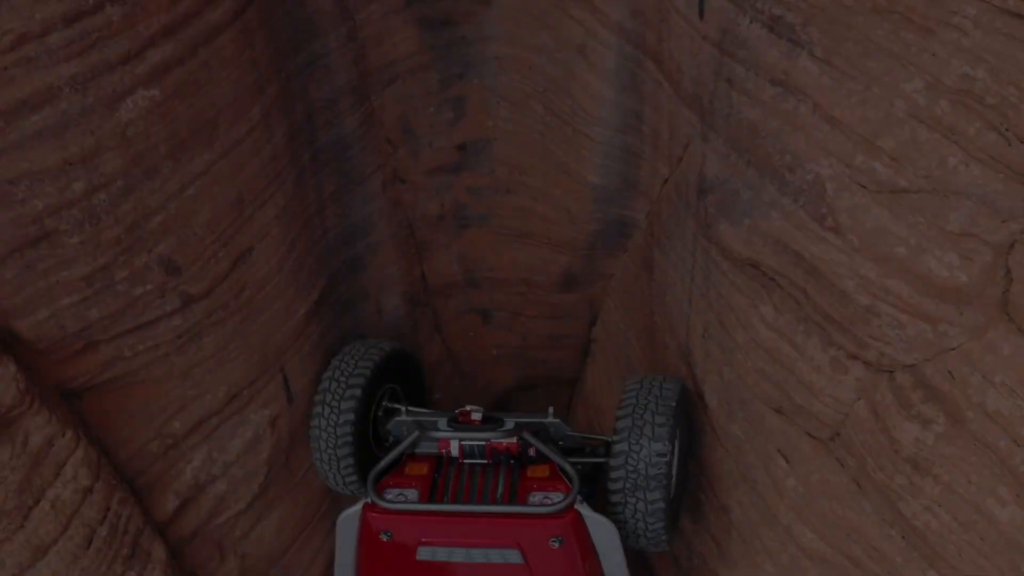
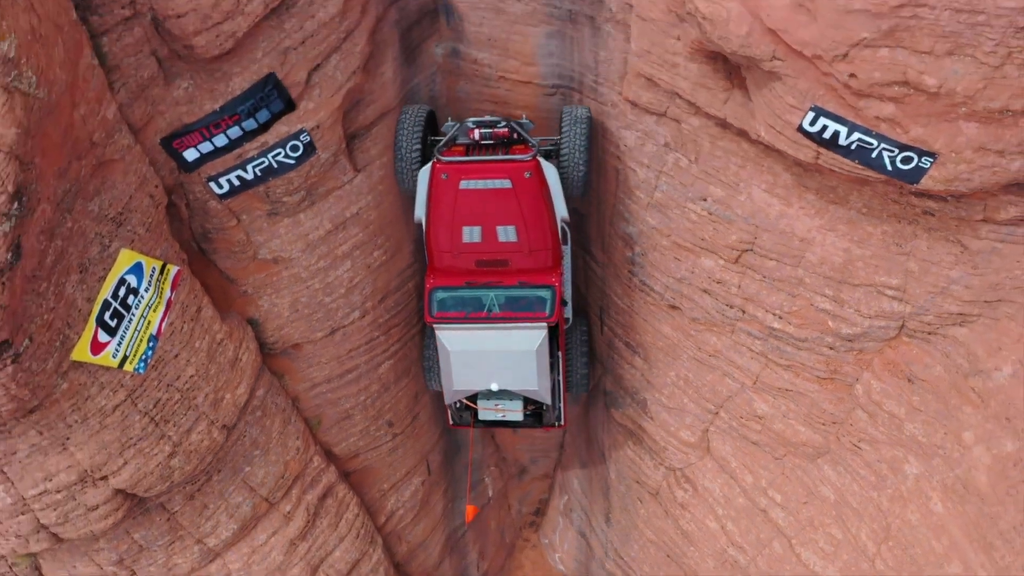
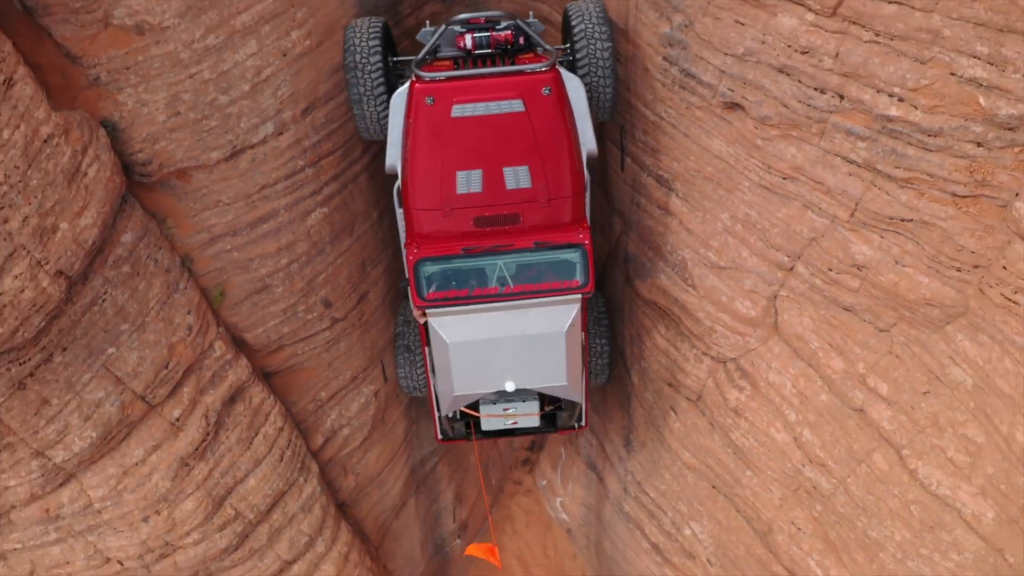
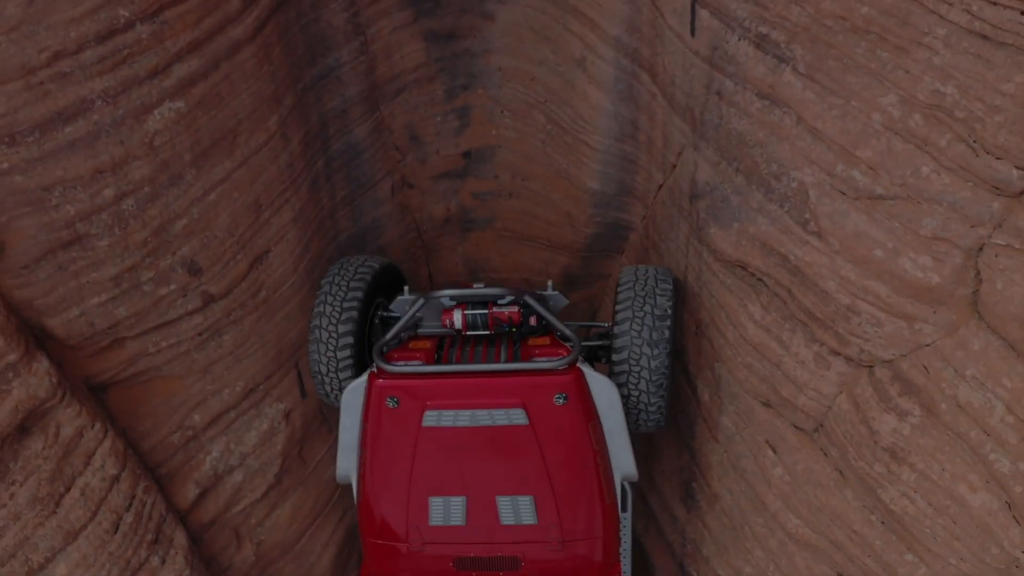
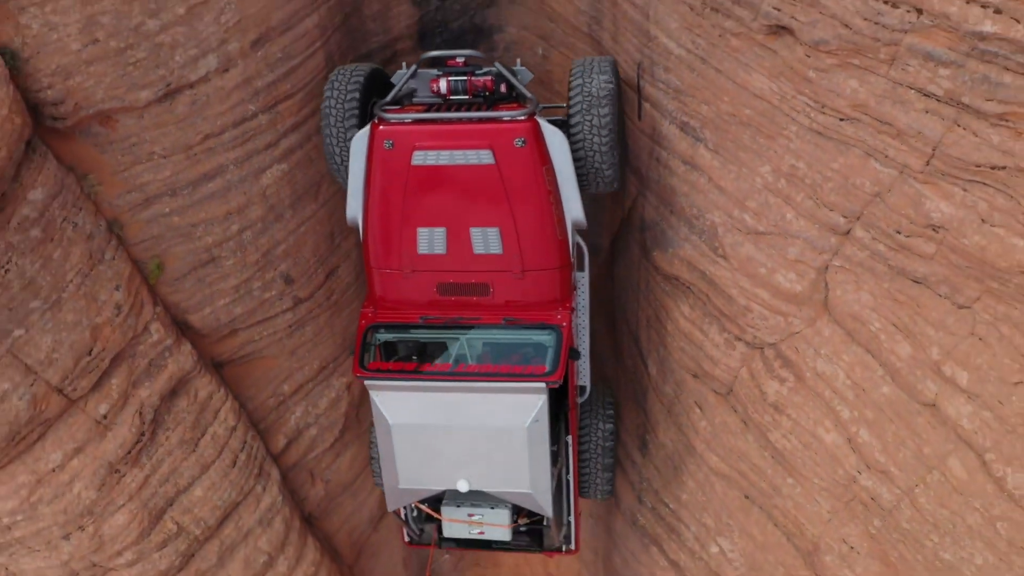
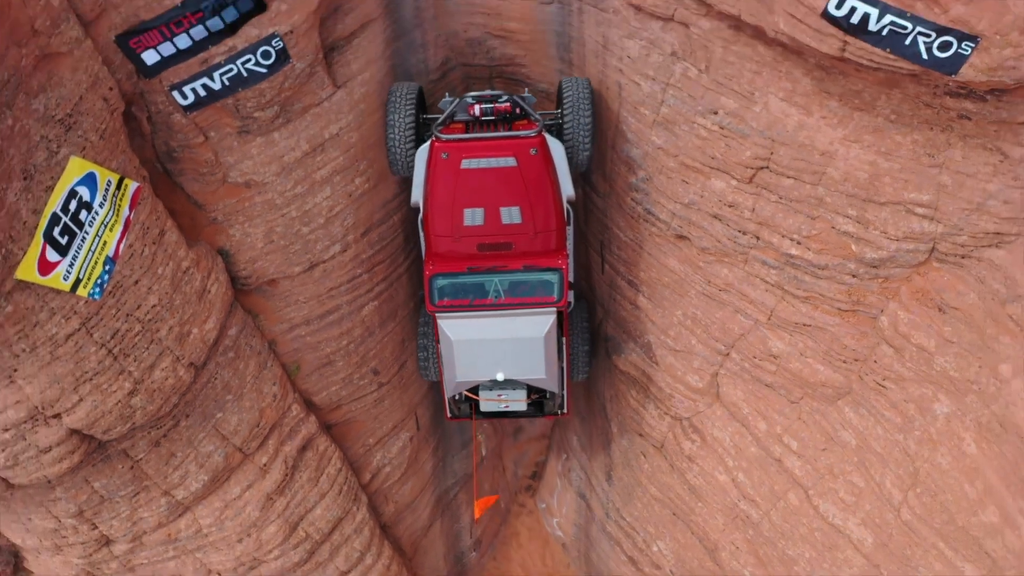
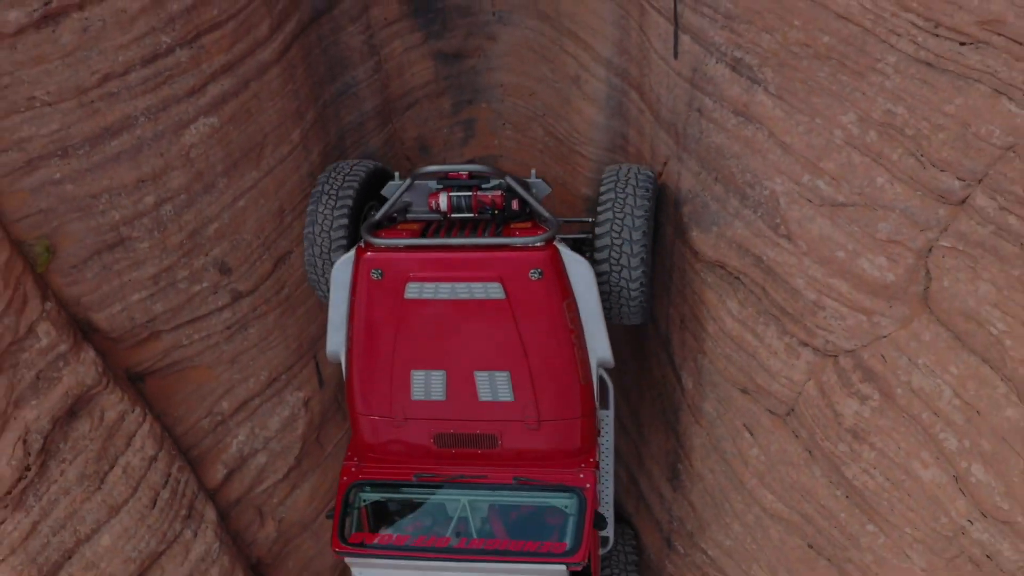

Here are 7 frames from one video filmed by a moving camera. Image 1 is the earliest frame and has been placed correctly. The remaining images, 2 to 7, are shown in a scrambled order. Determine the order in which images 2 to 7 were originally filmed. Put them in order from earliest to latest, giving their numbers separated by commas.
4, 7, 5, 3, 6, 2
